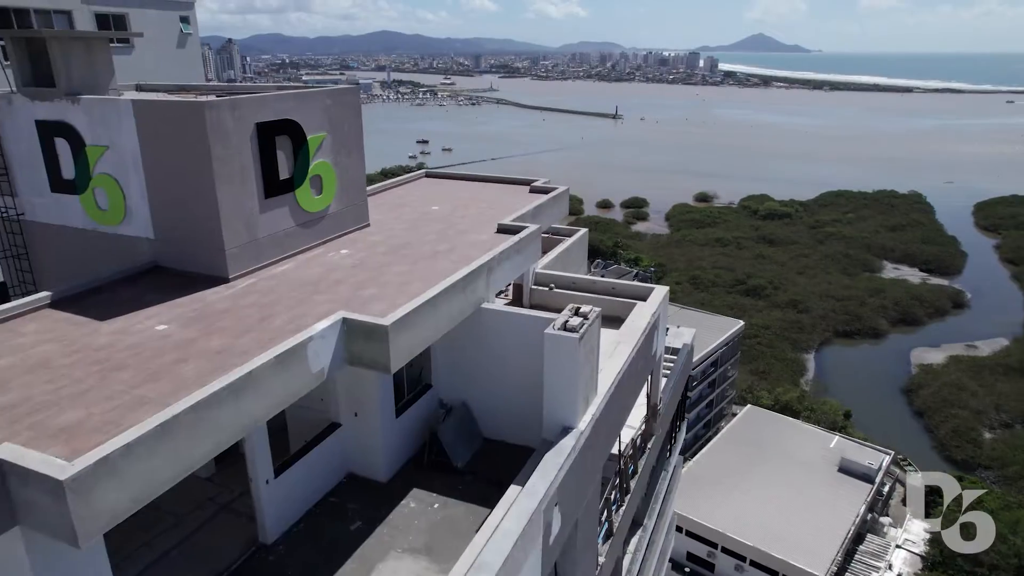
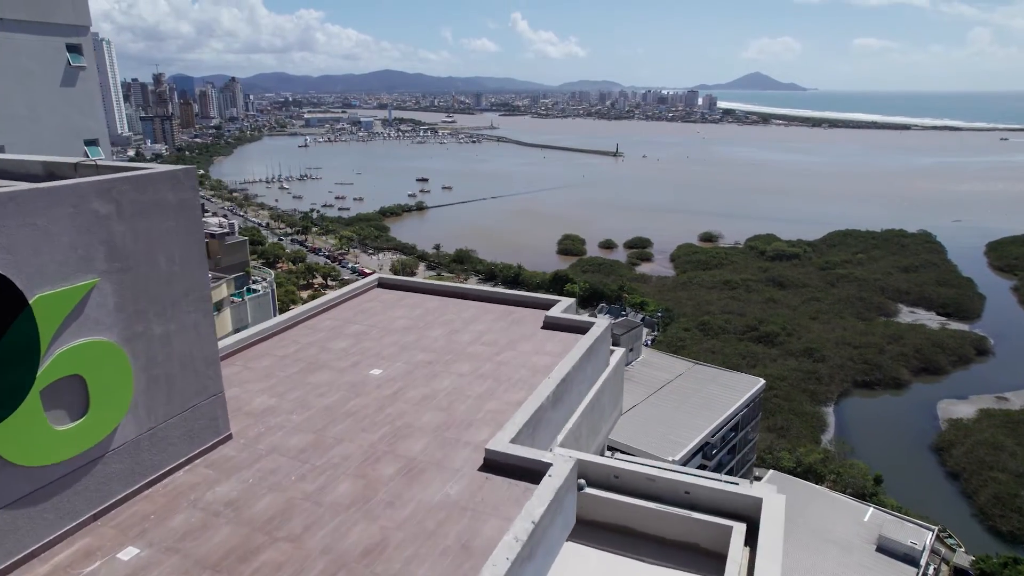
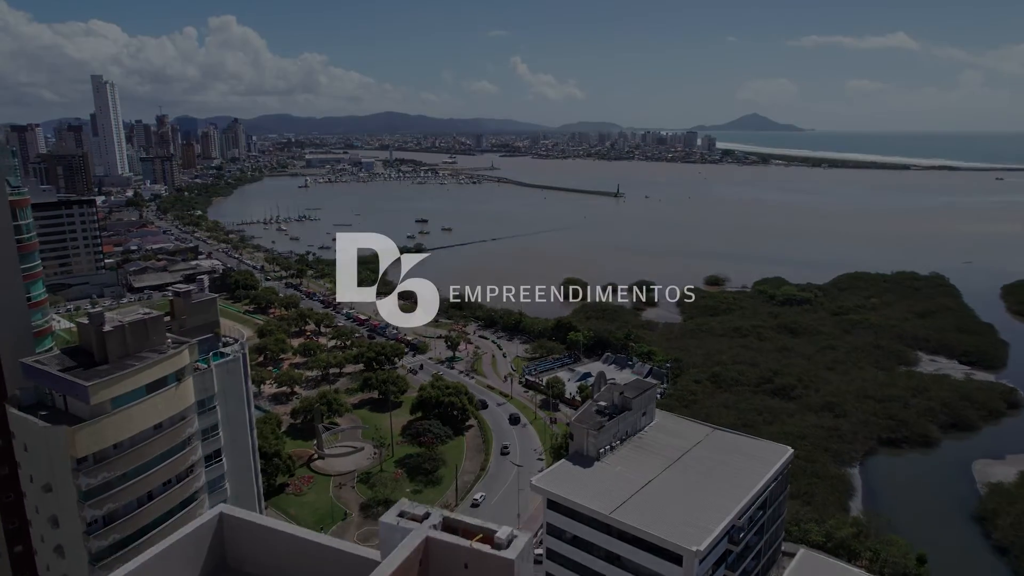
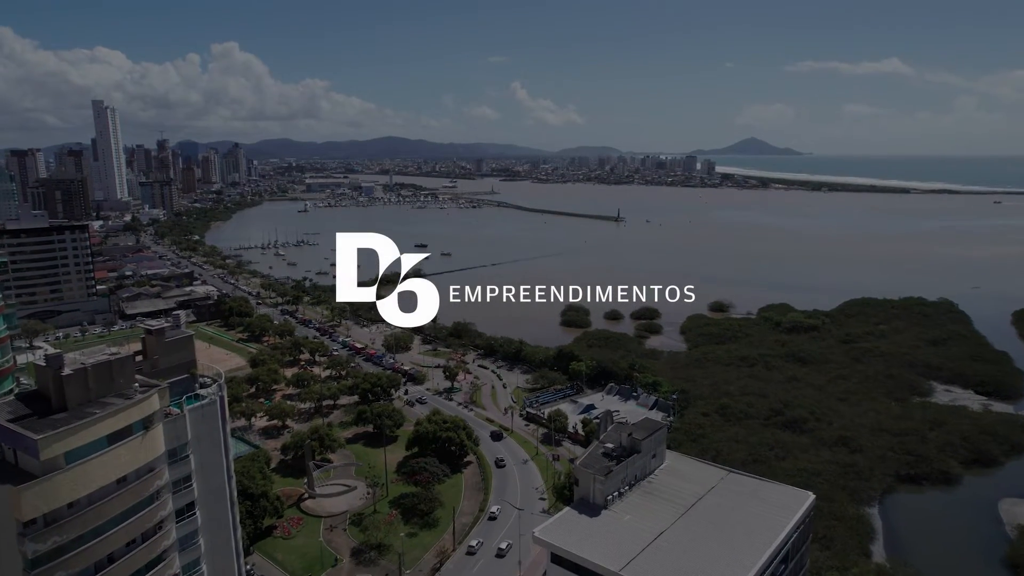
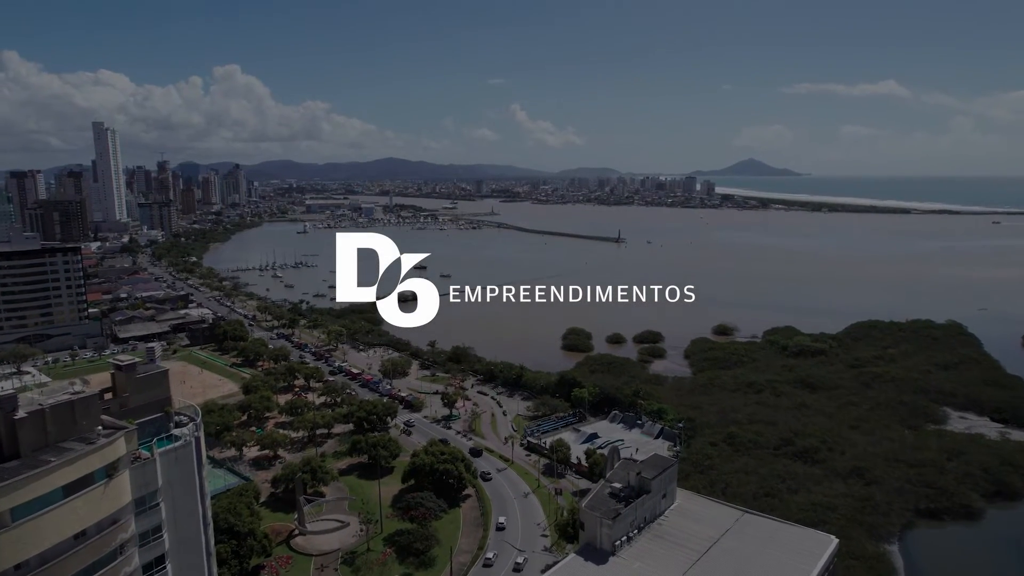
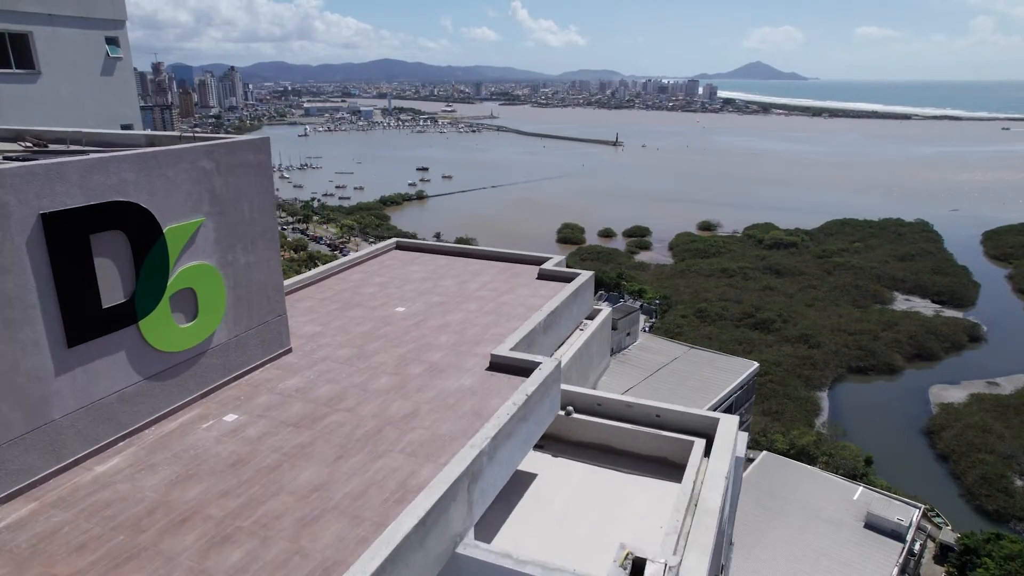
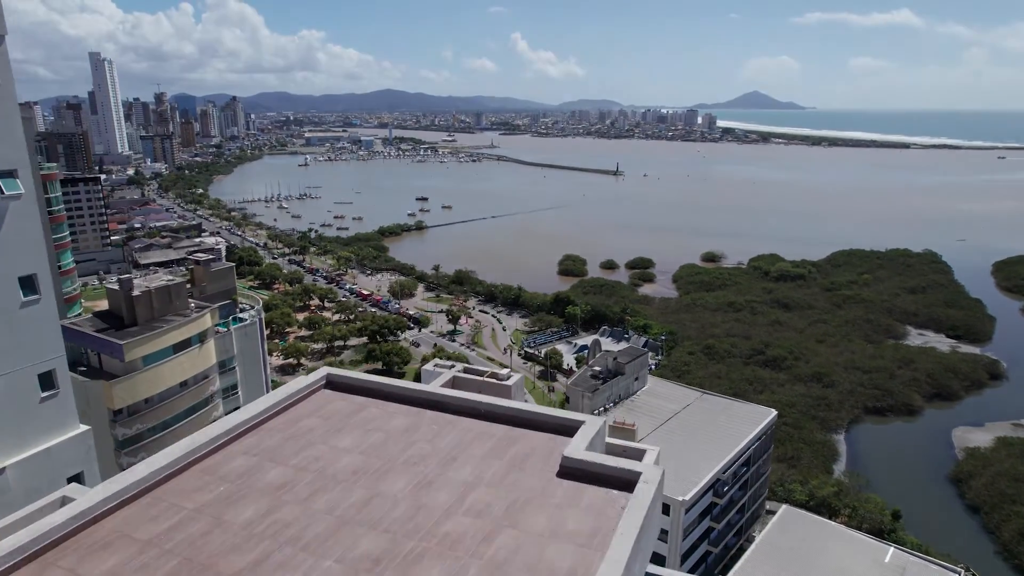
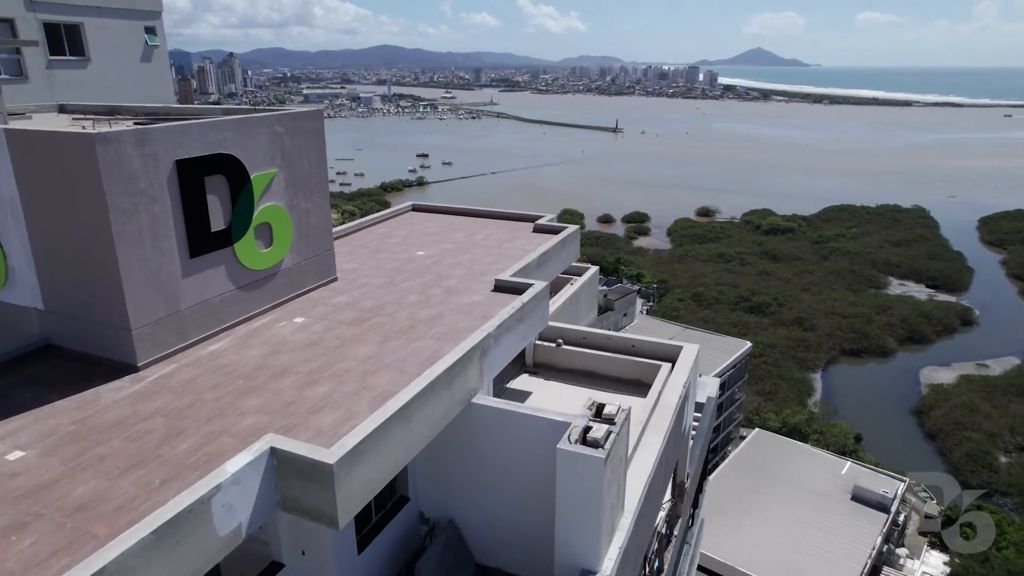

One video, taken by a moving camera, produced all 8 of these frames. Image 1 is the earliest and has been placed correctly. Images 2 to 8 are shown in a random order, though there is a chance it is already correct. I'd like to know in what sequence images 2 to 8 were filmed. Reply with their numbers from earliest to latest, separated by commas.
8, 6, 2, 7, 3, 4, 5
